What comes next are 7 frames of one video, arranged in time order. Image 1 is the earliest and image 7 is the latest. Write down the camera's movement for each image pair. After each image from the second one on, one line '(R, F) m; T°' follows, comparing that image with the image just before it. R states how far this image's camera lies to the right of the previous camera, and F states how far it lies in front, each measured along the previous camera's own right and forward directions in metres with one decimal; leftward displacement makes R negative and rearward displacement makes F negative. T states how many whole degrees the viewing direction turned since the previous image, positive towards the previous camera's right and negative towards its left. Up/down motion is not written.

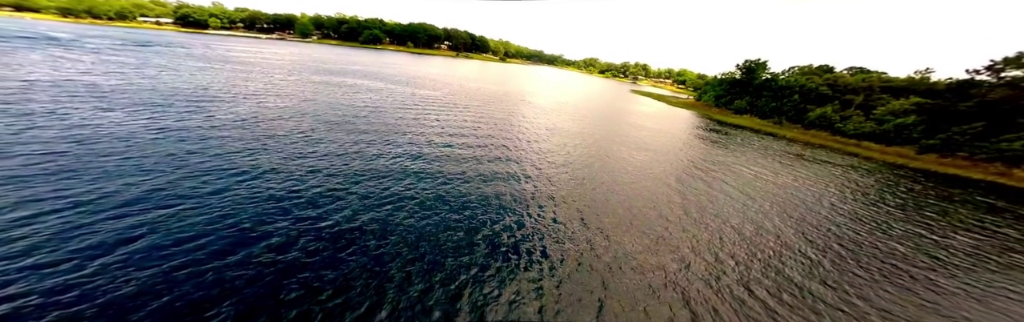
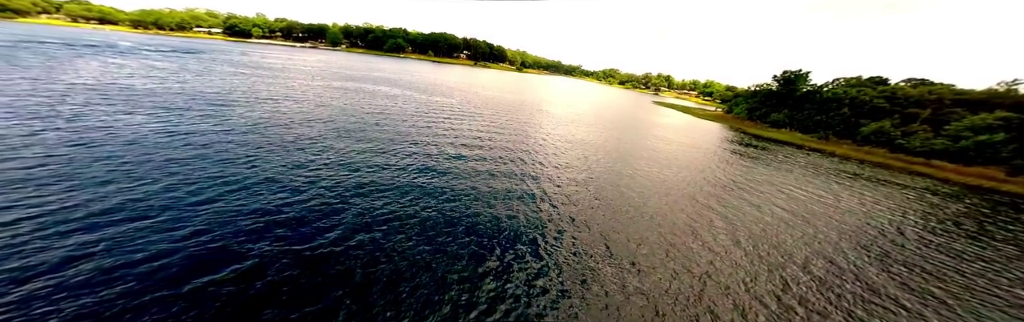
(+0.3, +3.1) m; -4°
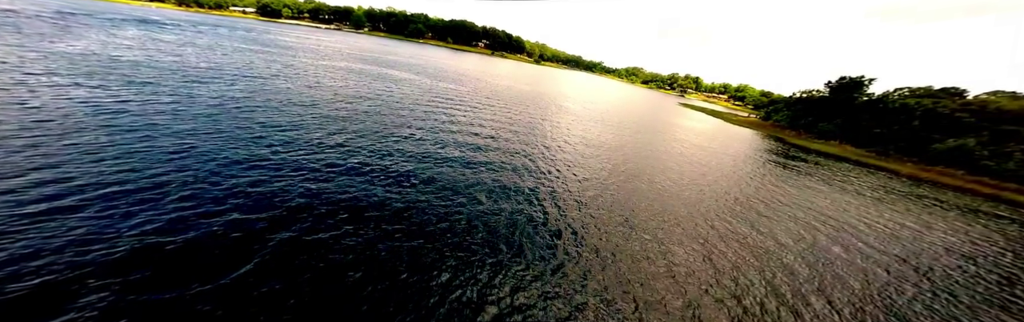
(+0.7, +6.7) m; -4°
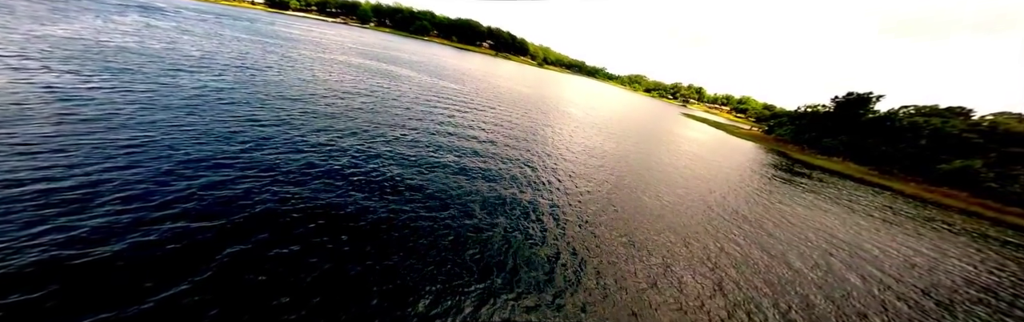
(+0.2, +1.7) m; 0°
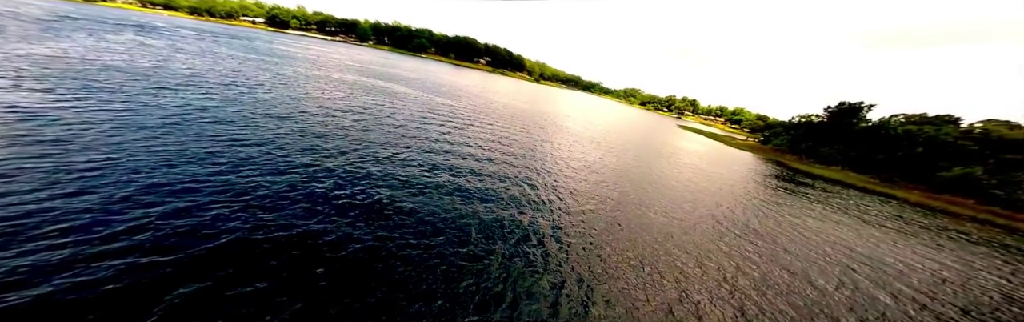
(-0.2, +1.4) m; 0°
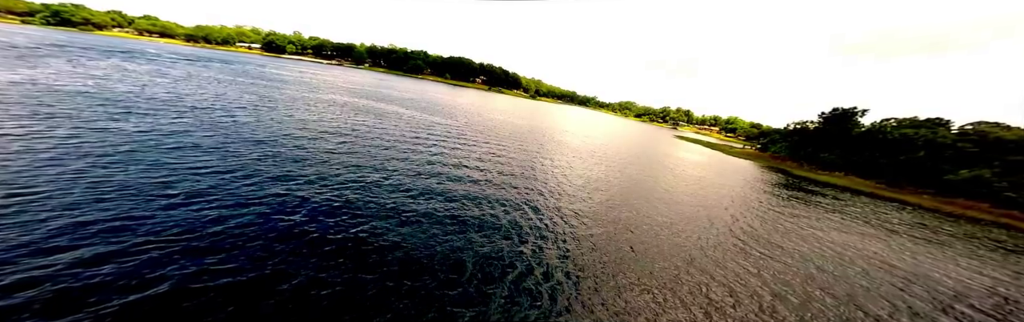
(-0.2, +2.6) m; 0°
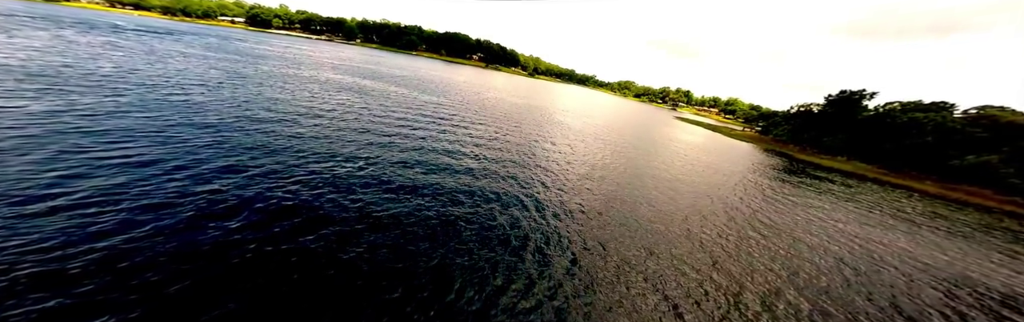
(0.0, +3.9) m; 0°
